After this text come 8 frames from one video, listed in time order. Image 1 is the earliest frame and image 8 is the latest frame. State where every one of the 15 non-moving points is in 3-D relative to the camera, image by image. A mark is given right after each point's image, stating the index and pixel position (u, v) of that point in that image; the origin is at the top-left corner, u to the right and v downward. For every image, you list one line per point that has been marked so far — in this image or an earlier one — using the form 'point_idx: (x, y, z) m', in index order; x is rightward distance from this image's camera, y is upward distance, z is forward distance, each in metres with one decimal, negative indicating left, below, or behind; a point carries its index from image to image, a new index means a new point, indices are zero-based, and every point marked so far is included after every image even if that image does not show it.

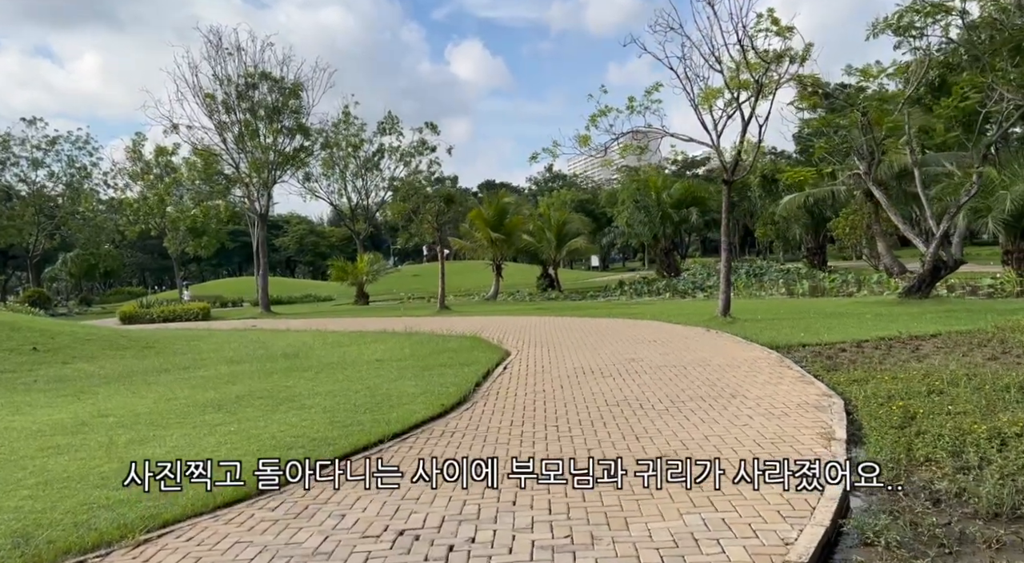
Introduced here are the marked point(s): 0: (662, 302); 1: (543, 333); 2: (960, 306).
0: (+4.0, -0.7, +19.9) m
1: (+0.7, -1.0, +13.5) m
2: (+8.5, -0.4, +15.4) m
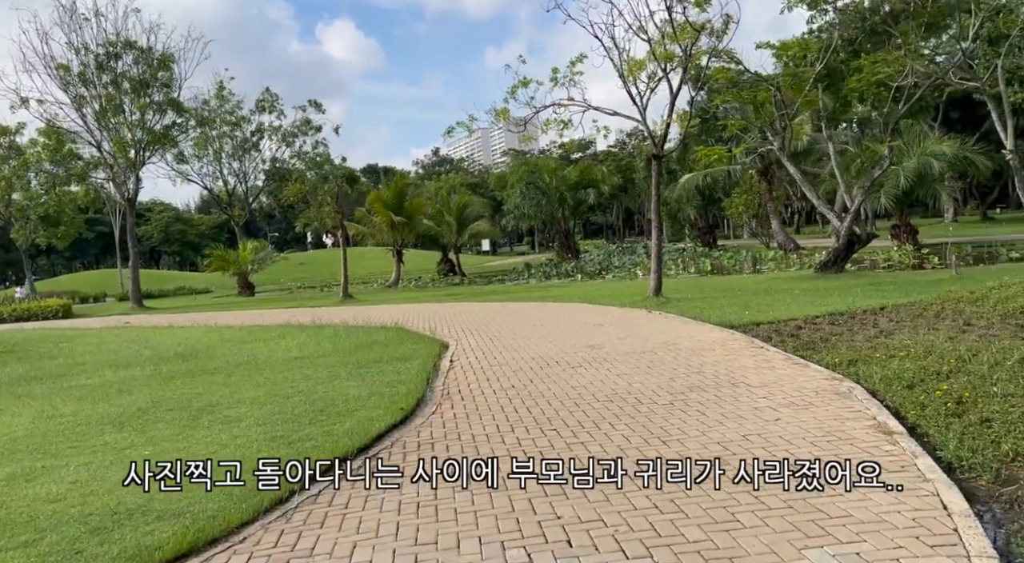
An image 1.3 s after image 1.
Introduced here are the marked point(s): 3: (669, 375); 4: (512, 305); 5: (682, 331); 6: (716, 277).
0: (+1.9, -0.3, +19.3) m
1: (-0.5, -0.8, +12.5) m
2: (+7.0, +0.1, +15.5) m
3: (+1.4, -0.8, +7.2) m
4: (+0.1, -0.6, +14.8) m
5: (+2.0, -0.7, +9.5) m
6: (+5.2, 0.0, +20.0) m
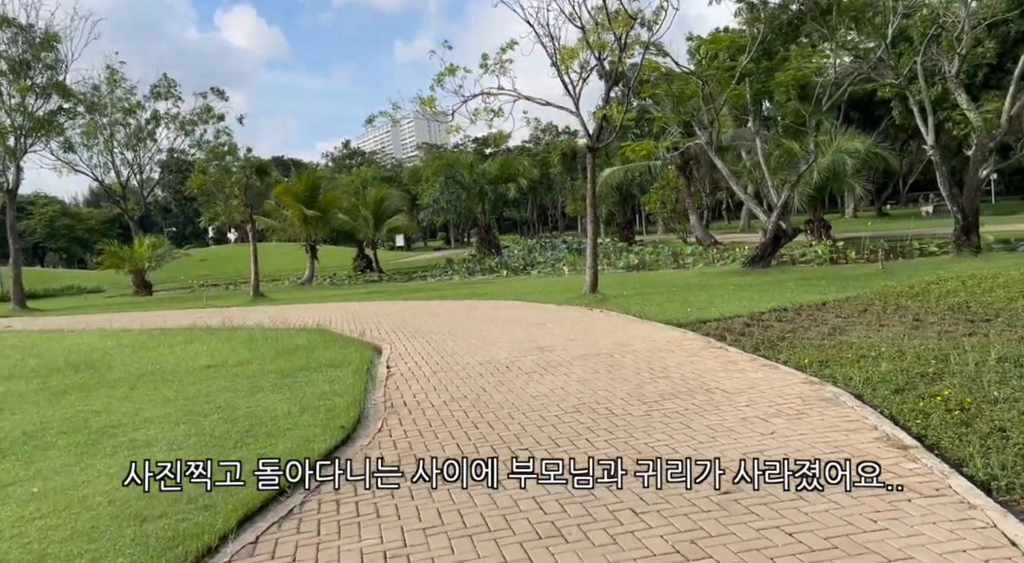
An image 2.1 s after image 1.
0: (+0.1, -0.2, +18.7) m
1: (-1.4, -0.7, +11.7) m
2: (+5.7, +0.2, +15.5) m
3: (+1.0, -0.8, +6.6) m
4: (-1.1, -0.6, +14.1) m
5: (+1.3, -0.6, +9.0) m
6: (+3.4, +0.1, +19.8) m
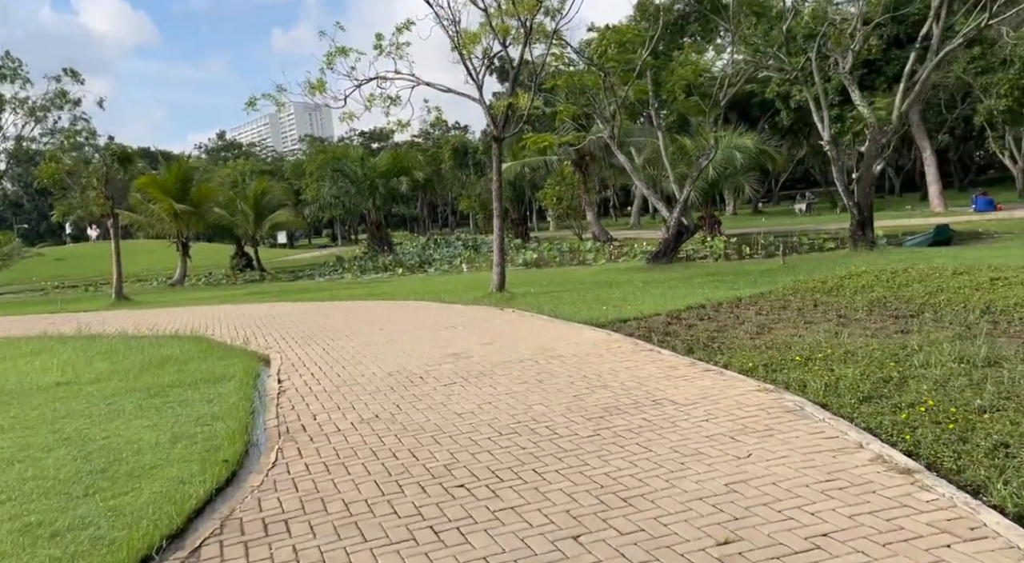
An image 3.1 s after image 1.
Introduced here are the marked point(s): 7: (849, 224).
0: (-2.2, -0.1, +17.7) m
1: (-2.7, -0.7, +10.5) m
2: (+3.8, +0.2, +15.3) m
3: (+0.4, -0.8, +5.9) m
4: (-2.8, -0.6, +12.9) m
5: (+0.4, -0.6, +8.3) m
6: (+0.9, +0.2, +19.2) m
7: (+6.5, +1.1, +15.5) m
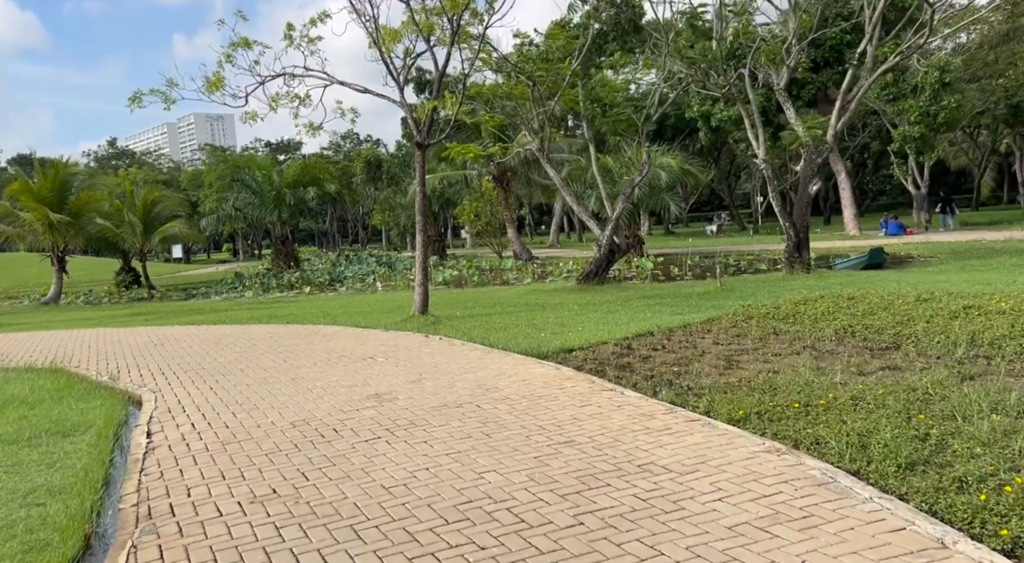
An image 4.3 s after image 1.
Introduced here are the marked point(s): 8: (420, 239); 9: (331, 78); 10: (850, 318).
0: (-3.8, -0.5, +16.1) m
1: (-3.5, -1.0, +8.9) m
2: (+2.4, -0.2, +14.4) m
3: (+0.1, -1.0, +4.6) m
4: (-3.8, -0.9, +11.3) m
5: (-0.2, -0.8, +7.0) m
6: (-0.9, -0.2, +17.9) m
7: (+5.0, +0.7, +14.9) m
8: (-1.5, +0.7, +13.1) m
9: (-3.1, +3.4, +13.7) m
10: (+3.6, -0.4, +8.8) m
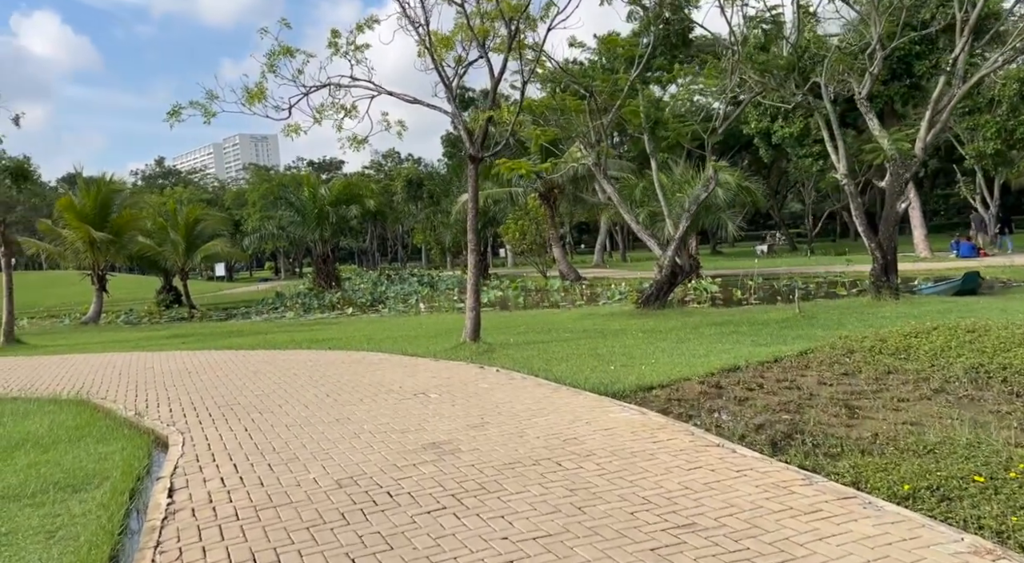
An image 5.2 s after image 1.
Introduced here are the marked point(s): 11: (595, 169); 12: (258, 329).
0: (-2.8, -1.0, +15.2) m
1: (-2.8, -1.2, +8.0) m
2: (+3.3, -0.6, +13.2) m
3: (+0.6, -1.2, +3.5) m
4: (-3.0, -1.2, +10.4) m
5: (+0.4, -1.1, +5.9) m
6: (+0.2, -0.7, +16.9) m
7: (+6.0, +0.3, +13.6) m
8: (-0.6, +0.3, +12.1) m
9: (-2.1, +3.1, +12.9) m
10: (+4.3, -0.7, +7.6) m
11: (+1.7, +2.3, +17.0) m
12: (-5.7, -1.0, +18.1) m
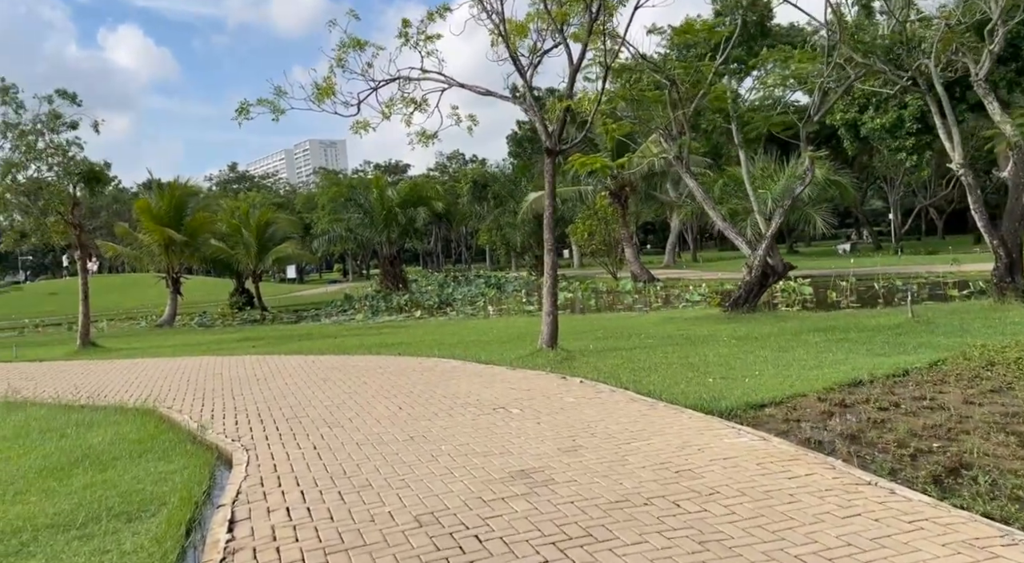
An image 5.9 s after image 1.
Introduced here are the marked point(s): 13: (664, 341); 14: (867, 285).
0: (-1.4, -1.0, +14.6) m
1: (-2.0, -1.3, +7.4) m
2: (+4.5, -0.6, +12.1) m
3: (+1.0, -1.2, +2.7) m
4: (-2.0, -1.2, +9.8) m
5: (+1.1, -1.1, +5.1) m
6: (+1.7, -0.8, +16.0) m
7: (+7.2, +0.2, +12.3) m
8: (+0.5, +0.3, +11.3) m
9: (-0.9, +3.0, +12.2) m
10: (+5.1, -0.7, +6.4) m
11: (+3.2, +2.3, +16.0) m
12: (-4.1, -1.1, +17.7) m
13: (+2.2, -0.8, +11.8) m
14: (+8.0, -0.1, +18.4) m
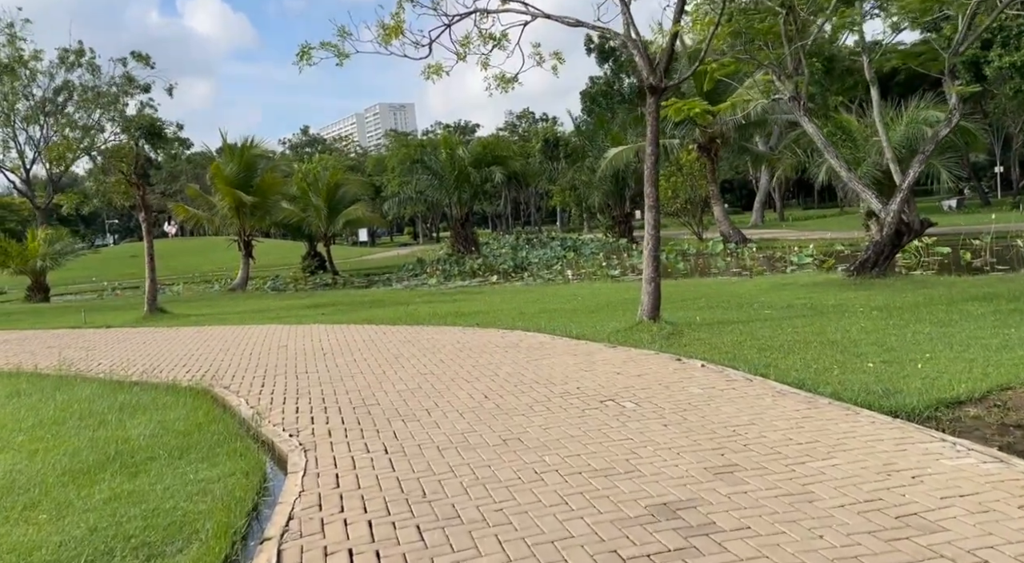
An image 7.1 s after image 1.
0: (+0.1, -0.4, +13.2) m
1: (-1.2, -1.0, +6.1) m
2: (+5.8, -0.1, +10.3) m
3: (+1.5, -1.1, +1.2) m
4: (-1.0, -0.8, +8.5) m
5: (+1.7, -0.9, +3.6) m
6: (+3.3, -0.1, +14.4) m
7: (+8.5, +0.8, +10.2) m
8: (+1.7, +0.8, +9.8) m
9: (+0.3, +3.5, +10.7) m
10: (+5.8, -0.5, +4.5) m
11: (+4.8, +3.0, +14.1) m
12: (-2.3, -0.3, +16.5) m
13: (+3.4, -0.3, +10.1) m
14: (+9.8, +0.7, +16.2) m
